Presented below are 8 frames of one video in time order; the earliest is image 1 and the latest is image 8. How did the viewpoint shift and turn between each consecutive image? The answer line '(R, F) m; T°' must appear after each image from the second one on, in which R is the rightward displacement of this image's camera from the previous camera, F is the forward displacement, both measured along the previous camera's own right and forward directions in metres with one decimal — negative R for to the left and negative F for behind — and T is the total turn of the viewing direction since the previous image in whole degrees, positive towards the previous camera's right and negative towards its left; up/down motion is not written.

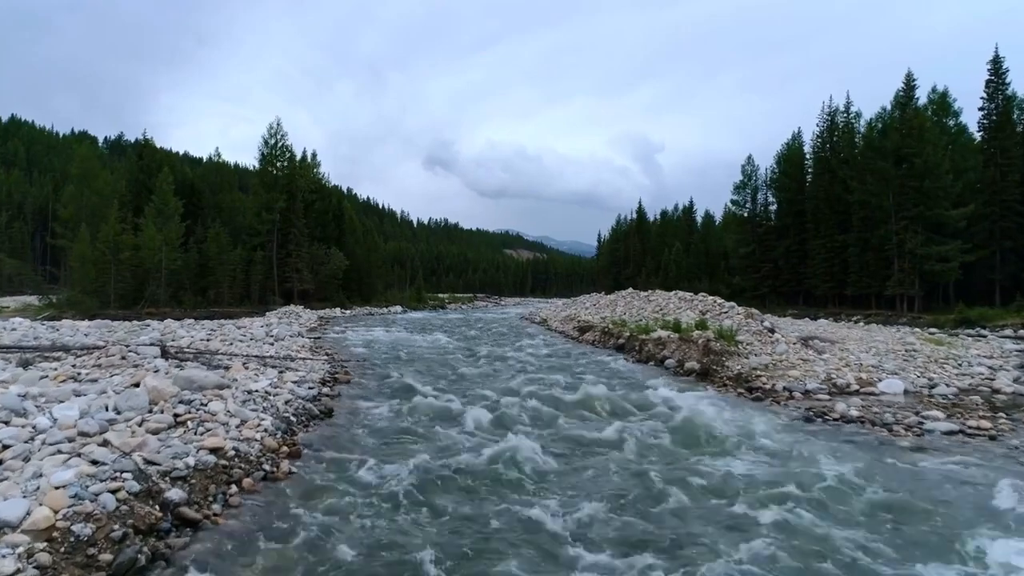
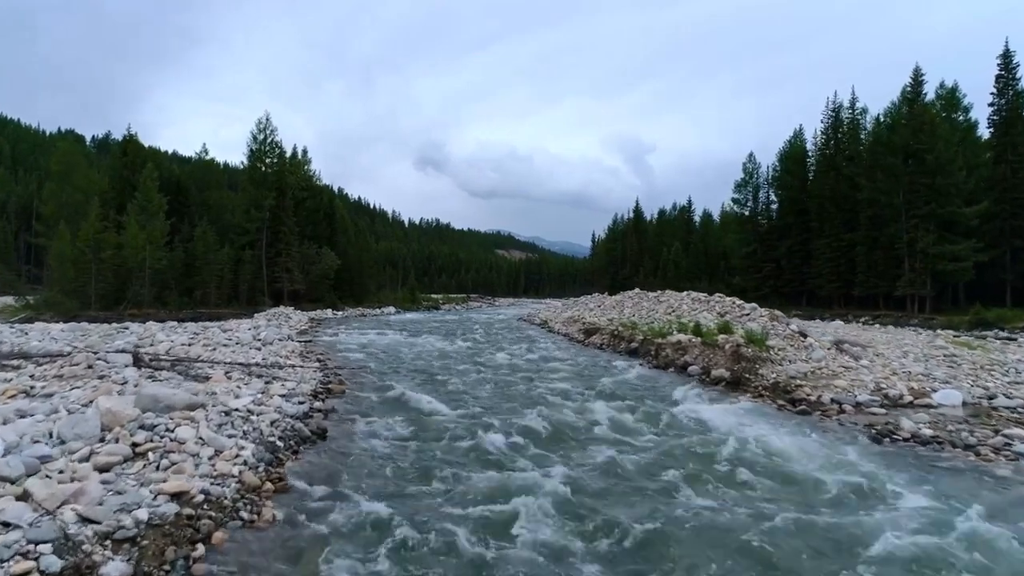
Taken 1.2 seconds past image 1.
(-0.5, +1.4) m; +1°
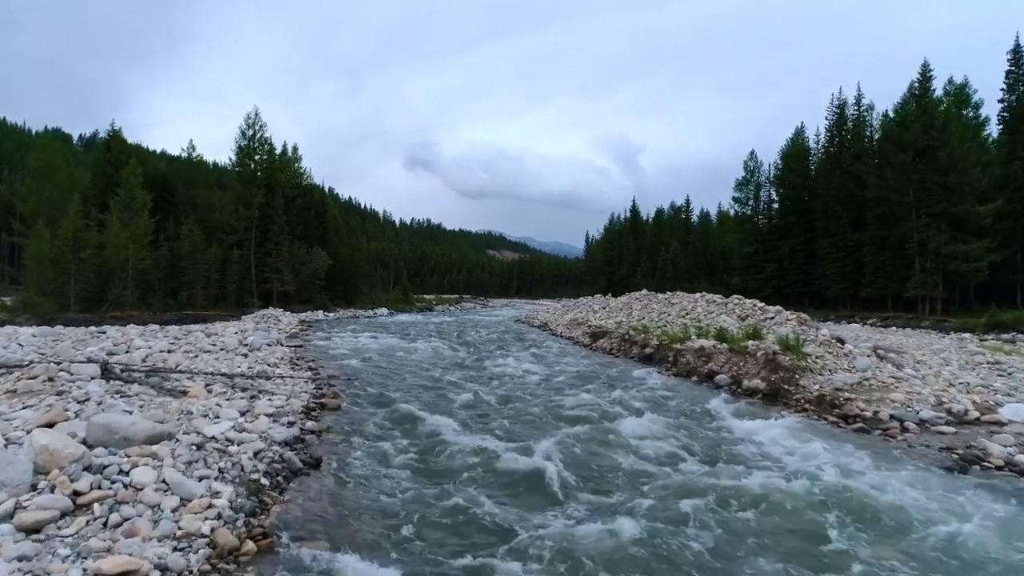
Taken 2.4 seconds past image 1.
(-0.5, +1.4) m; +1°
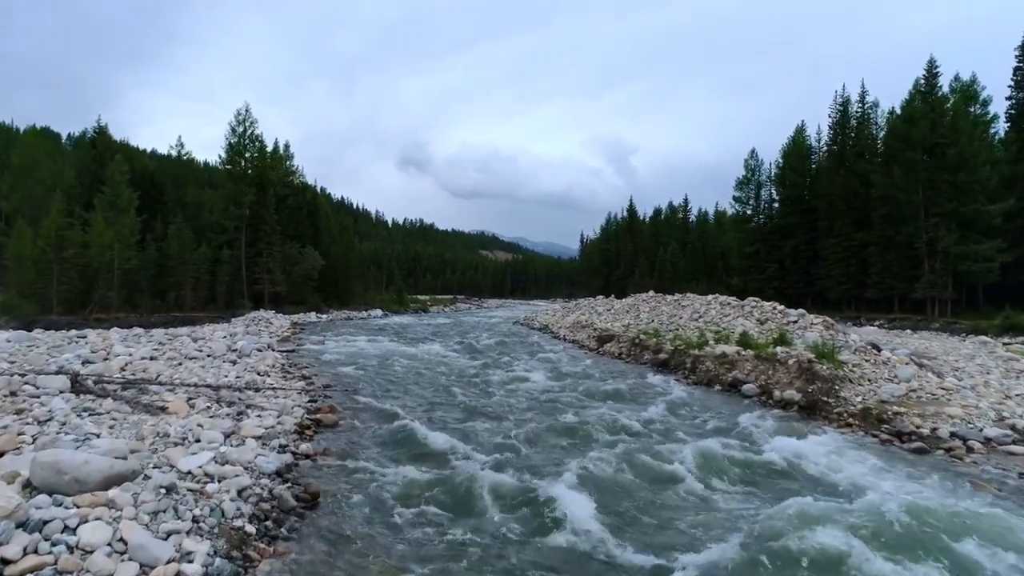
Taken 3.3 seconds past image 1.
(-0.4, +1.1) m; +1°
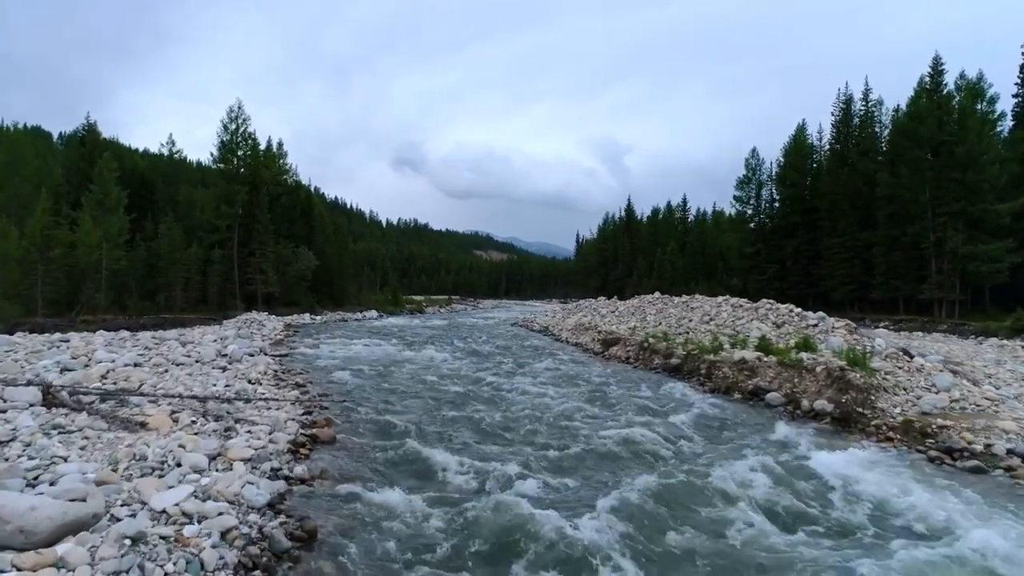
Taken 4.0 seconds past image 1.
(-0.3, +0.8) m; +1°
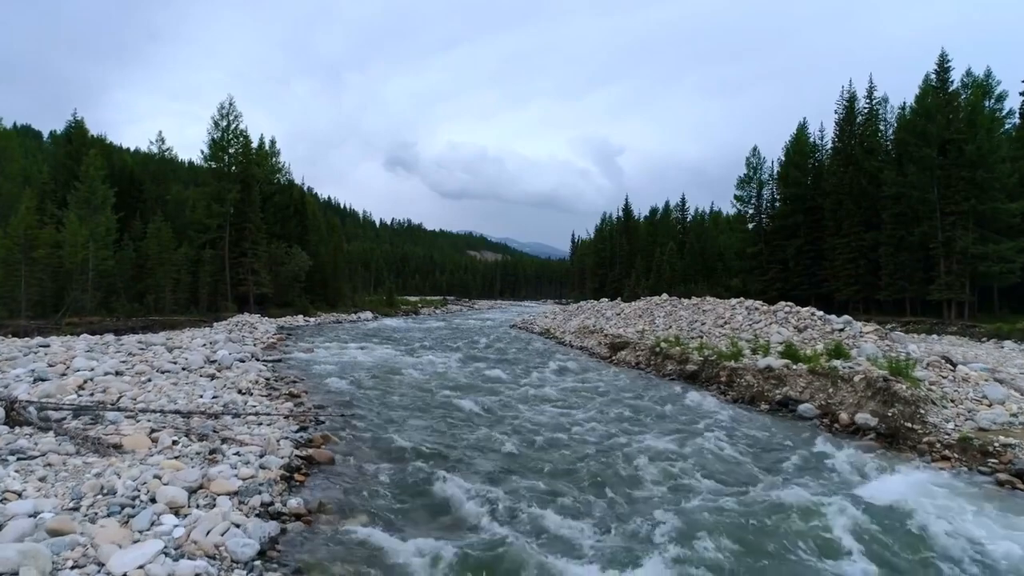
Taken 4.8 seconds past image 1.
(-0.4, +1.0) m; +1°
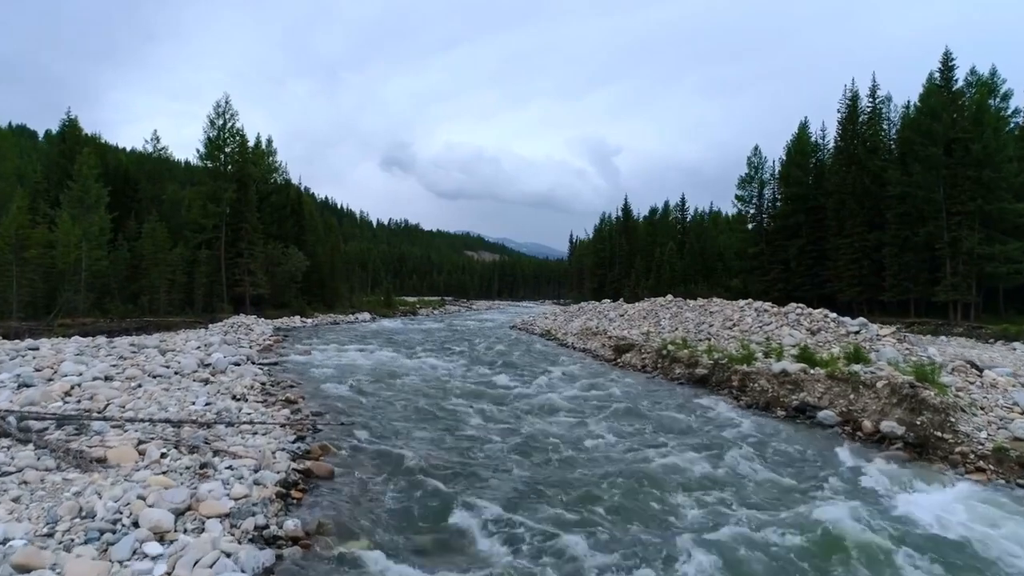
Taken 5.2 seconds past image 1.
(-0.2, +0.5) m; 0°
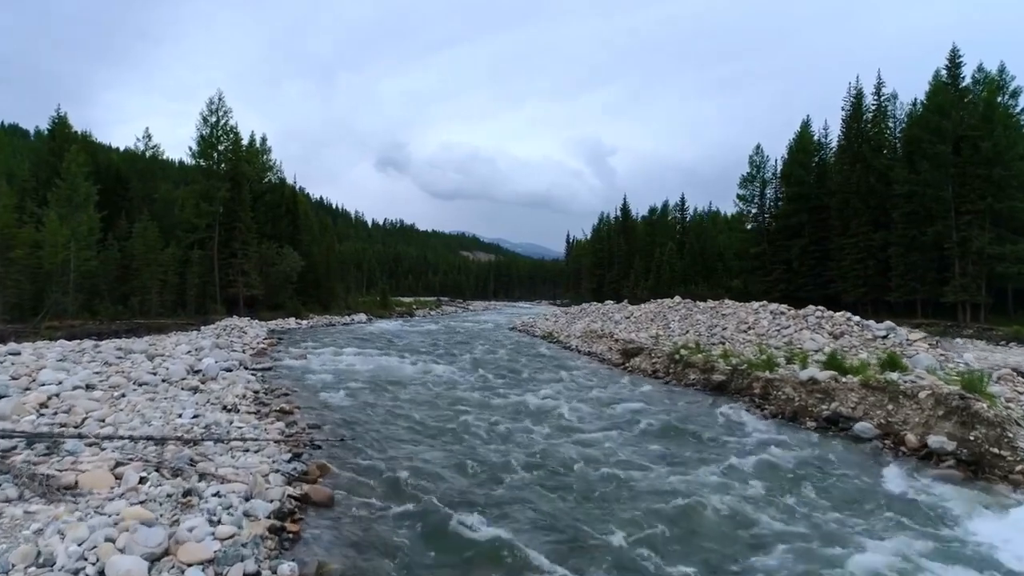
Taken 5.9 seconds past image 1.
(-0.3, +0.8) m; 0°
